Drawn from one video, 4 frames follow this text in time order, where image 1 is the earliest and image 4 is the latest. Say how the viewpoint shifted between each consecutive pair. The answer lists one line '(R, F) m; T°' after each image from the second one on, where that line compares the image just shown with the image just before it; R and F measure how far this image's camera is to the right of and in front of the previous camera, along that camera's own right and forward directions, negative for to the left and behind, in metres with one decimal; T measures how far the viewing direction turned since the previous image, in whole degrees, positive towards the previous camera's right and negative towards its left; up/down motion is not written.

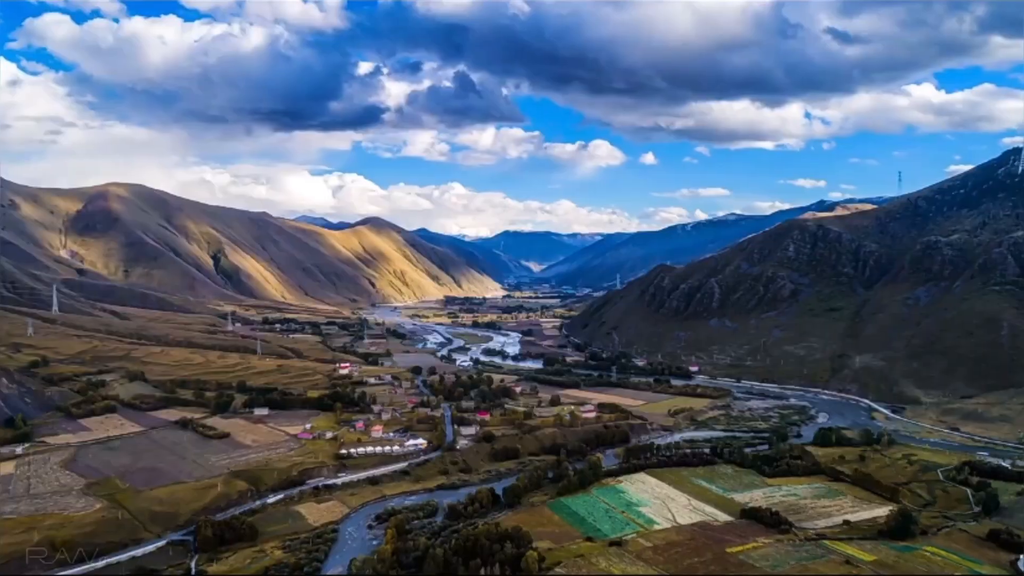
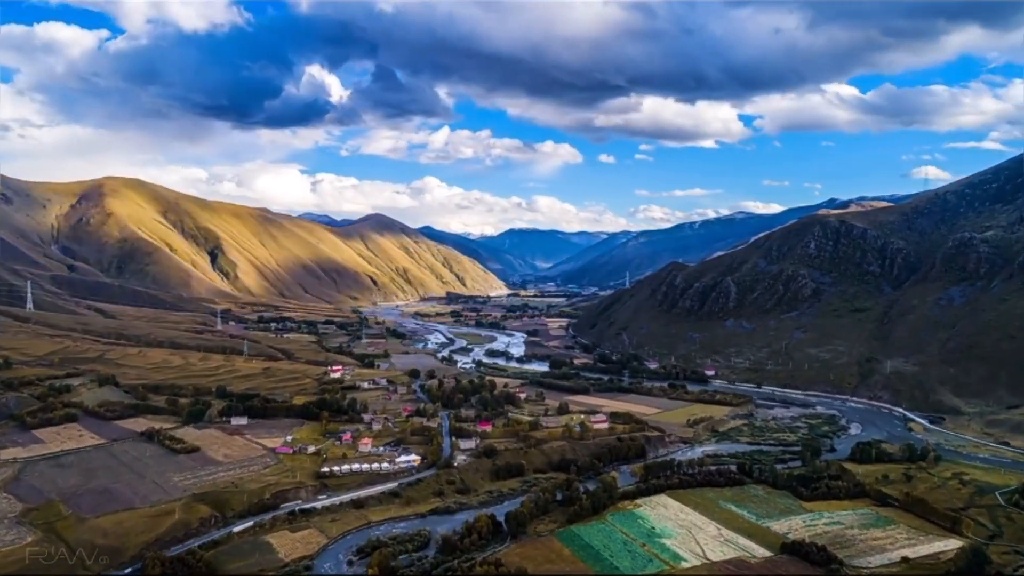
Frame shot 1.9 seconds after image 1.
(0.0, +9.0) m; 0°
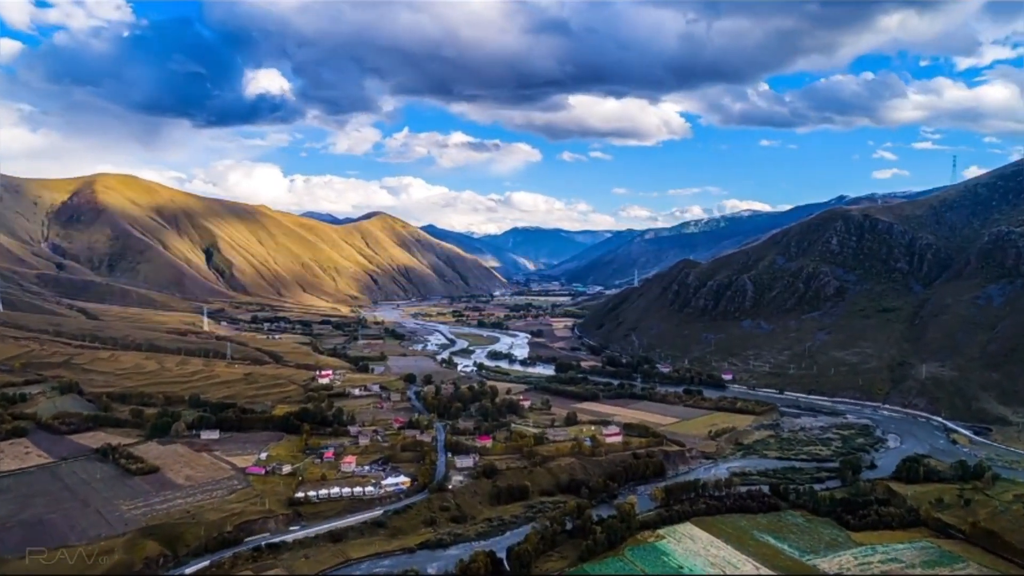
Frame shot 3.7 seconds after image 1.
(+0.1, +9.1) m; 0°
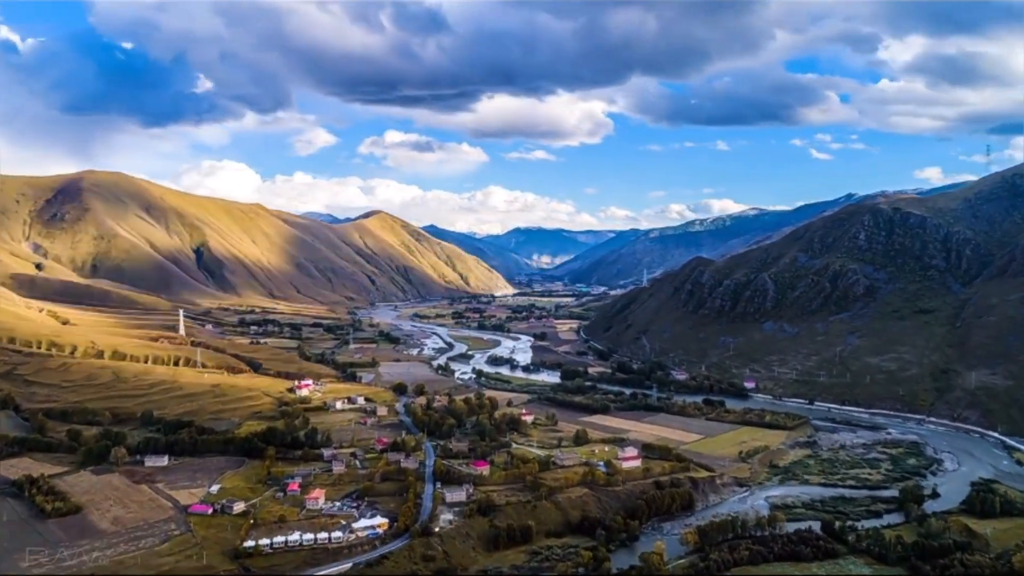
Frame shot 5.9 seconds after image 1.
(+0.2, +11.5) m; 0°
